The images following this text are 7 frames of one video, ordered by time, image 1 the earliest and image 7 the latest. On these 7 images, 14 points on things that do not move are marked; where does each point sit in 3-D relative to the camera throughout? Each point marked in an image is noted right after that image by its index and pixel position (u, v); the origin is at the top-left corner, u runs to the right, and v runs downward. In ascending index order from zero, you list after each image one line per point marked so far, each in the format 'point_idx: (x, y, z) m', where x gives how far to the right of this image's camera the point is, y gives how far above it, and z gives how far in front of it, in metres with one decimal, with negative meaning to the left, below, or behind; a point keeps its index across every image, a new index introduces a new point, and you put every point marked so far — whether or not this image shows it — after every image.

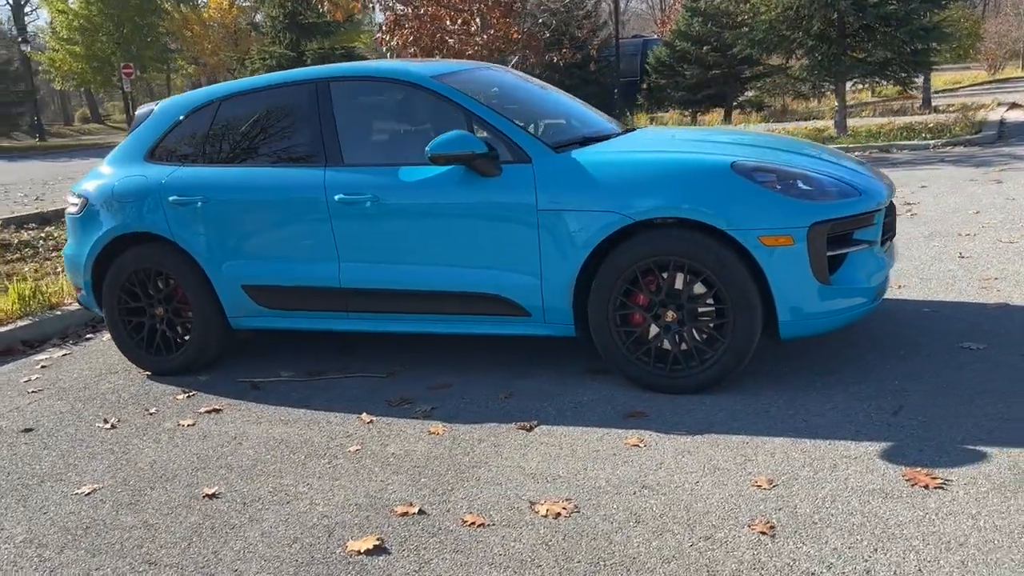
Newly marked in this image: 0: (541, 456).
0: (+0.1, -0.7, +3.9) m
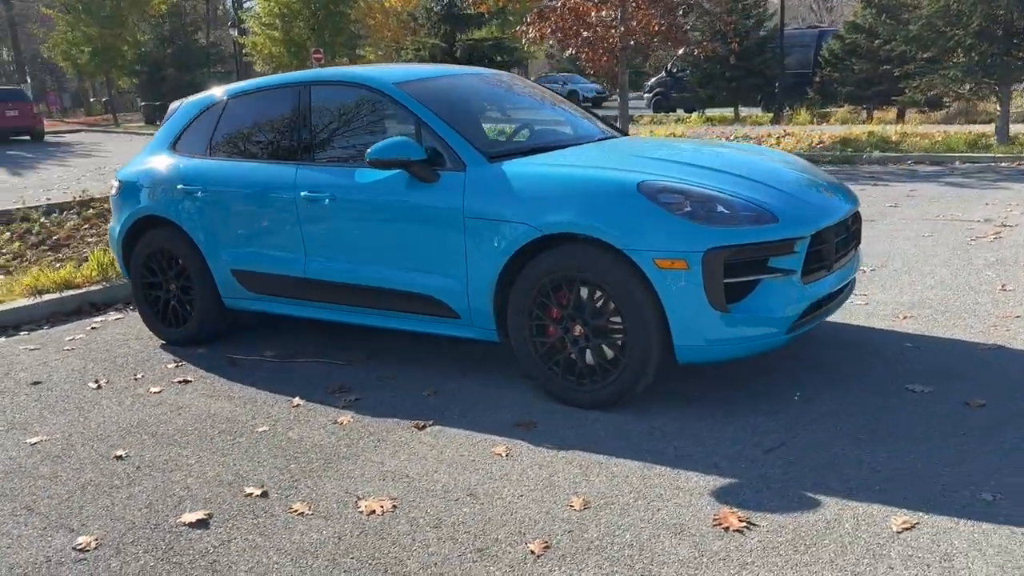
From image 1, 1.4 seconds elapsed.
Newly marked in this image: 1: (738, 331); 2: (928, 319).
0: (-0.5, -0.8, +4.1) m
1: (+1.1, -0.2, +4.2) m
2: (+2.7, -0.2, +5.8) m
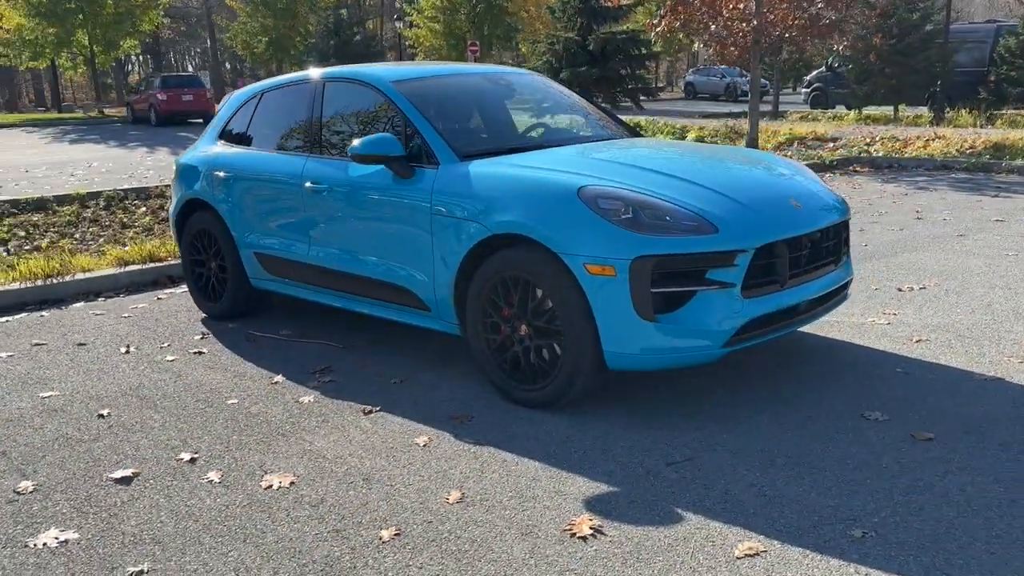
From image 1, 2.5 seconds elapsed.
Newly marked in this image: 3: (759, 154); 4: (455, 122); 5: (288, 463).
0: (-0.9, -0.7, +4.3) m
1: (+0.7, -0.3, +4.2) m
2: (+2.6, -0.3, +5.4) m
3: (+1.5, +0.8, +5.3) m
4: (-0.4, +1.0, +5.4) m
5: (-1.0, -0.8, +4.0) m
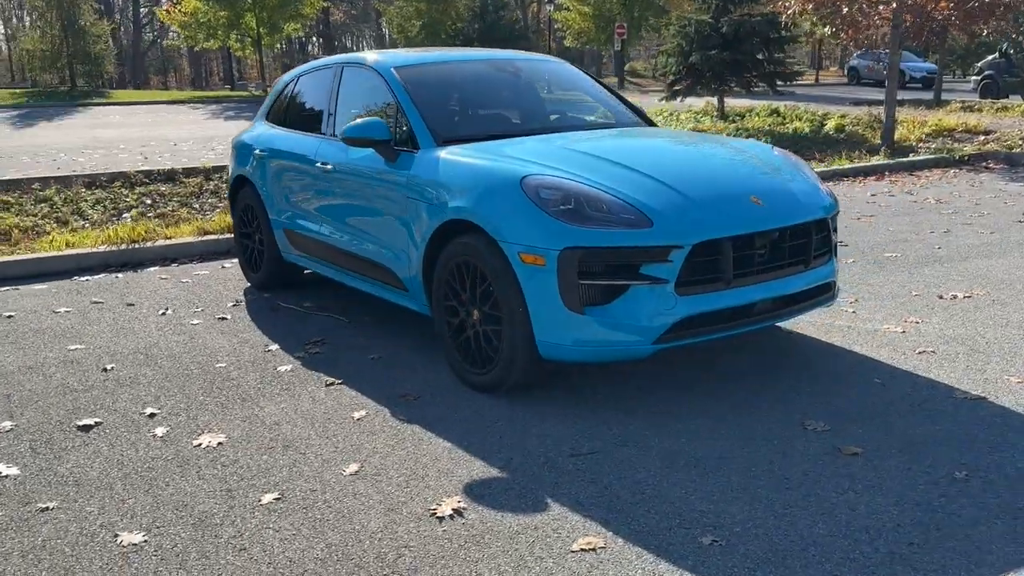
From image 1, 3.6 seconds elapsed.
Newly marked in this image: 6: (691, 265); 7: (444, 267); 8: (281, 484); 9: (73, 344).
0: (-1.2, -0.6, +4.6) m
1: (+0.4, -0.2, +4.1) m
2: (+2.5, -0.4, +5.0) m
3: (+1.4, +0.8, +5.1) m
4: (-0.5, +1.1, +5.5) m
5: (-1.4, -0.7, +4.3) m
6: (+0.8, +0.1, +4.1) m
7: (-0.4, +0.1, +4.8) m
8: (-0.9, -0.8, +3.6) m
9: (-2.9, -0.4, +5.8) m
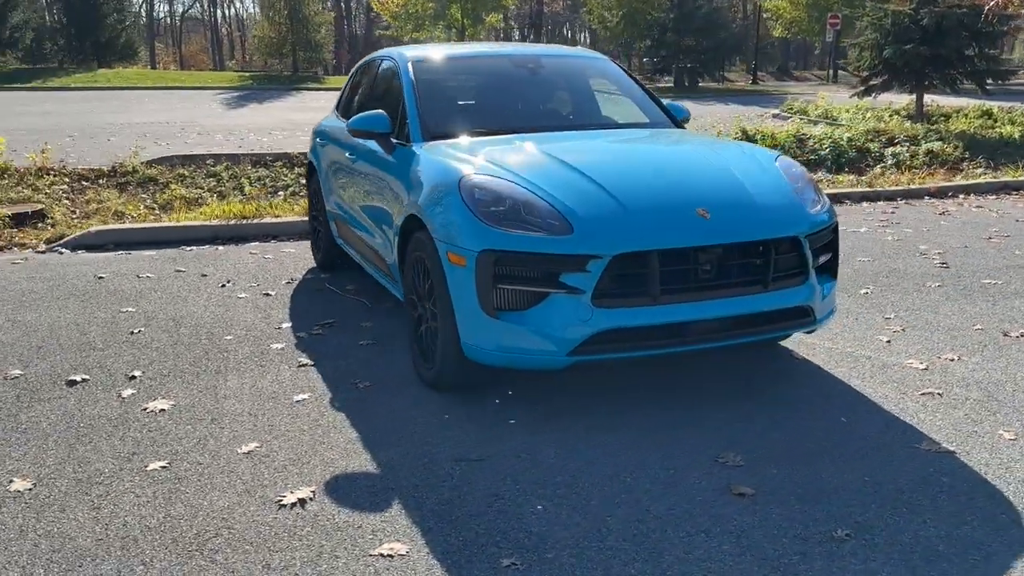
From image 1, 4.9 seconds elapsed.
0: (-1.4, -0.5, +4.9) m
1: (0.0, -0.2, +4.0) m
2: (+2.2, -0.6, +4.4) m
3: (+1.3, +0.7, +4.8) m
4: (-0.4, +1.2, +5.5) m
5: (-1.7, -0.6, +4.6) m
6: (+0.4, 0.0, +3.9) m
7: (-0.6, +0.1, +4.8) m
8: (-1.5, -0.7, +3.9) m
9: (-2.8, -0.1, +6.4) m
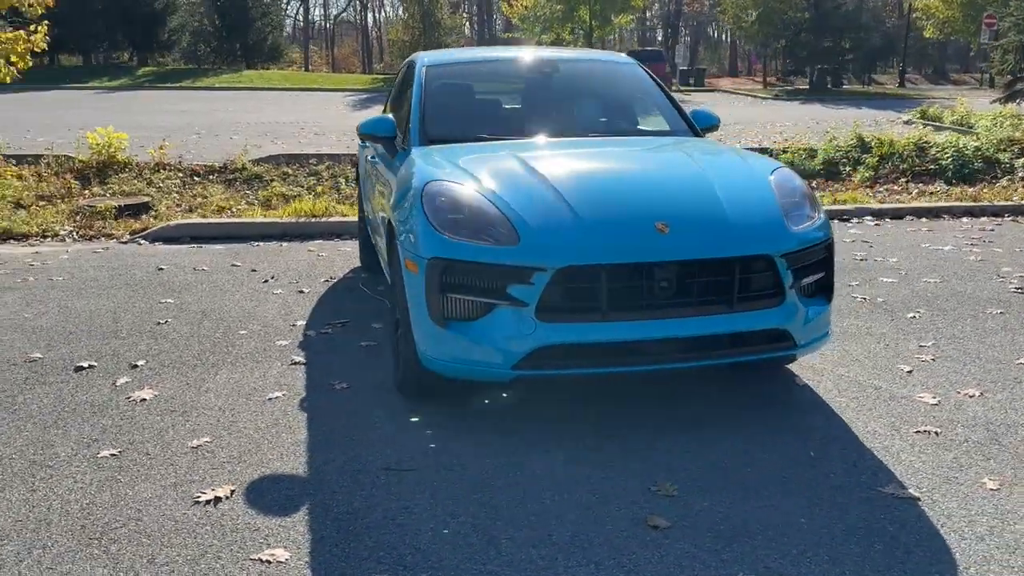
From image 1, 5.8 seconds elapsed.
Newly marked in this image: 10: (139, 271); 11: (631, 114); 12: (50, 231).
0: (-1.5, -0.5, +5.0) m
1: (-0.2, -0.3, +4.0) m
2: (+2.0, -0.7, +4.0) m
3: (+1.2, +0.6, +4.5) m
4: (-0.4, +1.1, +5.5) m
5: (-1.9, -0.5, +4.8) m
6: (+0.2, 0.0, +3.8) m
7: (-0.7, +0.1, +4.8) m
8: (-1.7, -0.7, +4.0) m
9: (-2.6, -0.1, +6.8) m
10: (-3.3, +0.2, +7.8) m
11: (+0.8, +1.1, +5.7) m
12: (-5.2, +0.6, +9.9) m
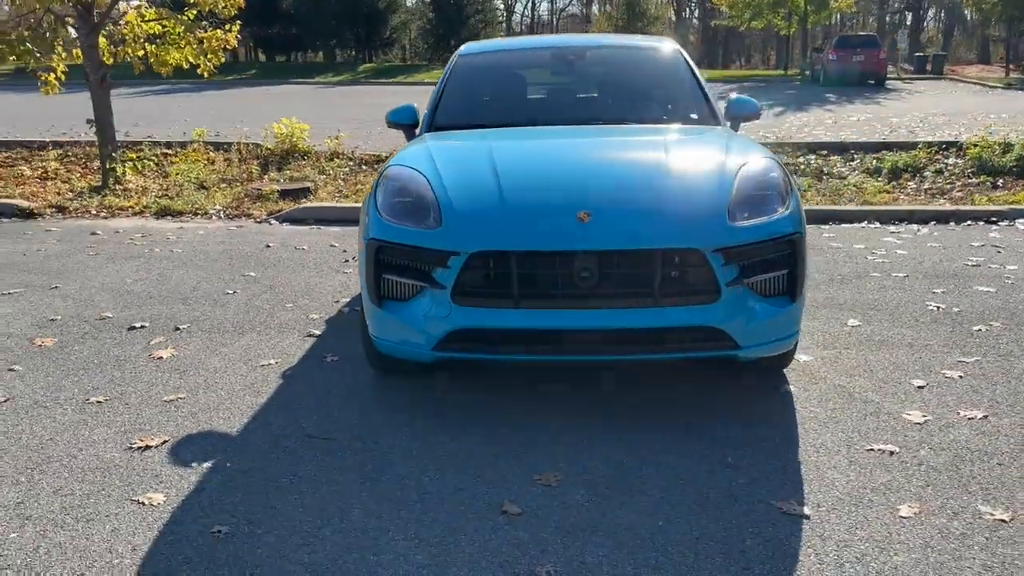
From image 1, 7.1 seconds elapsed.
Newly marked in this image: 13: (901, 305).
0: (-1.6, -0.3, +5.4) m
1: (-0.5, -0.2, +4.1) m
2: (+1.6, -0.7, +3.6) m
3: (+1.0, +0.6, +4.3) m
4: (-0.2, +1.2, +5.6) m
5: (-1.9, -0.4, +5.3) m
6: (-0.2, +0.1, +3.8) m
7: (-0.7, +0.2, +5.1) m
8: (-2.0, -0.6, +4.5) m
9: (-2.2, +0.1, +7.4) m
10: (-2.6, +0.4, +8.6) m
11: (+0.9, +1.2, +5.5) m
12: (-3.9, +1.0, +11.1) m
13: (+2.7, -0.1, +6.0) m
